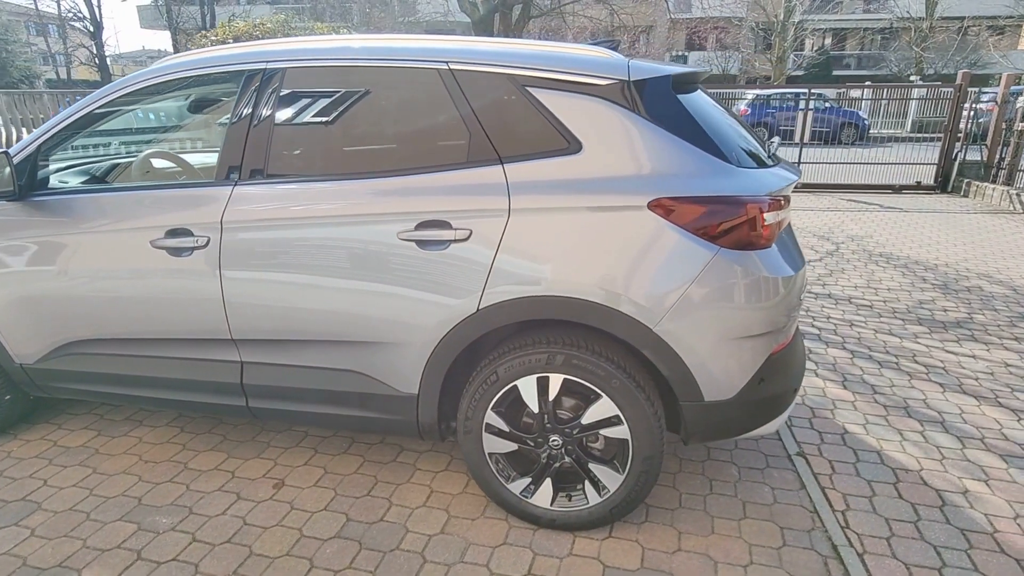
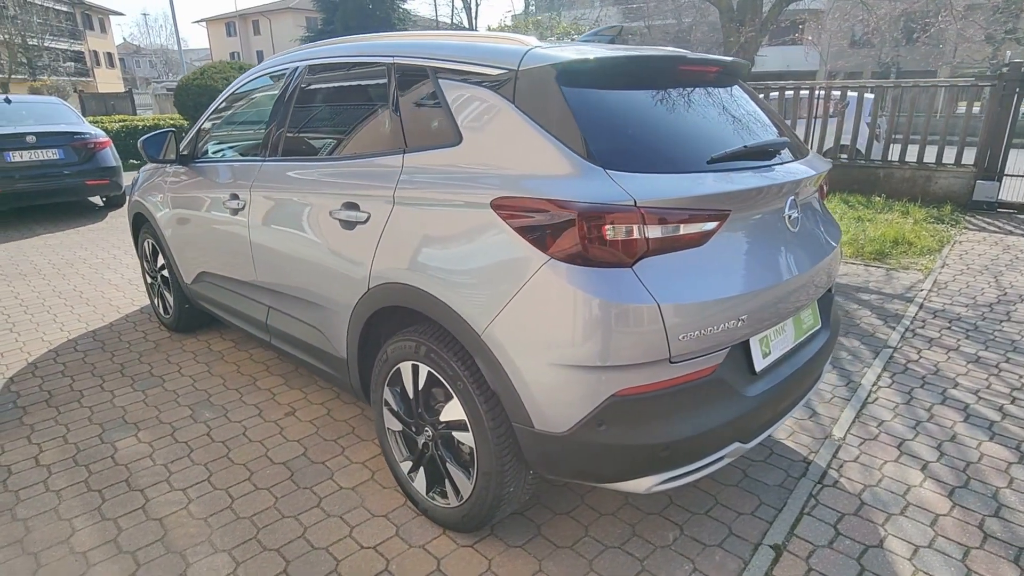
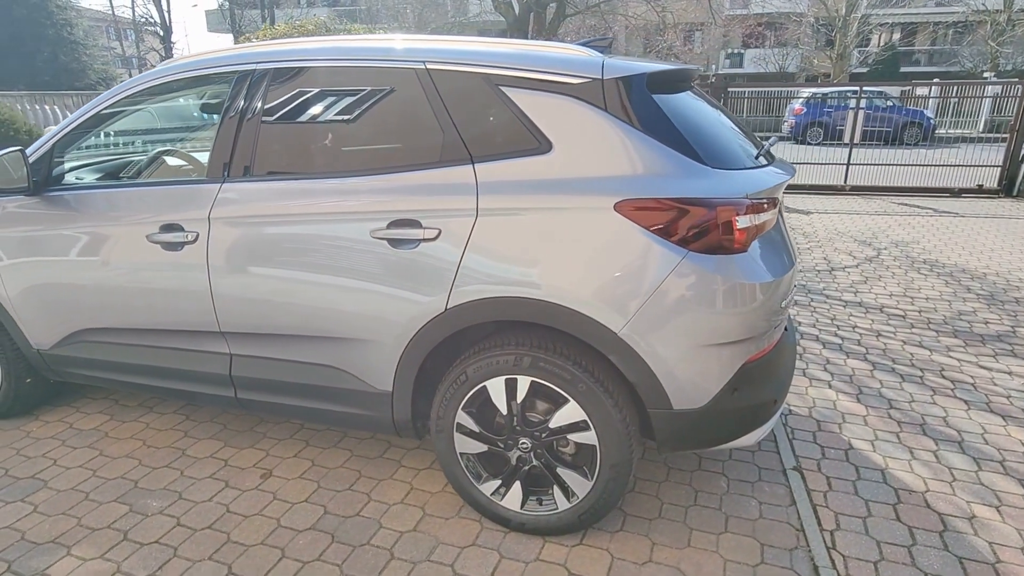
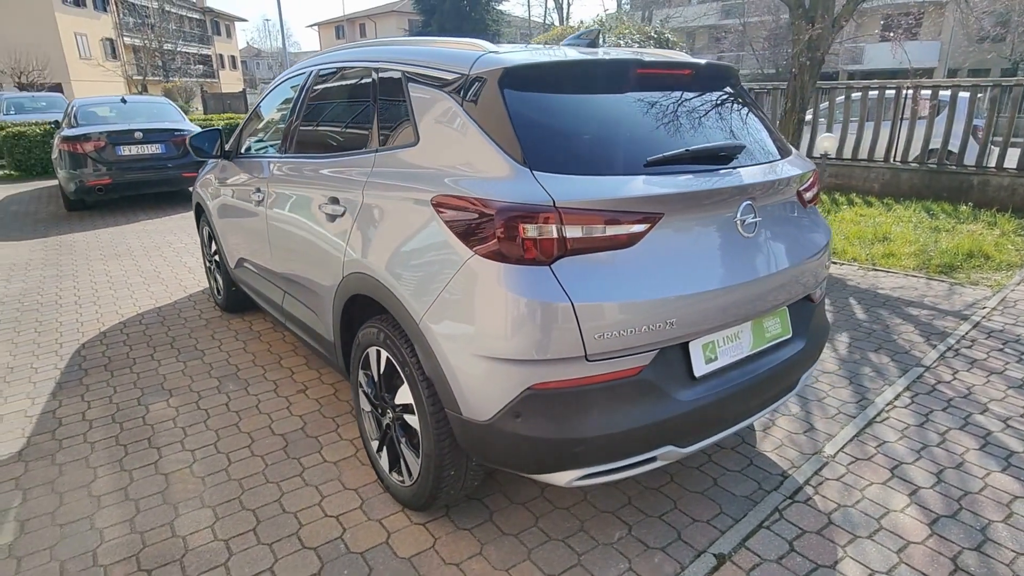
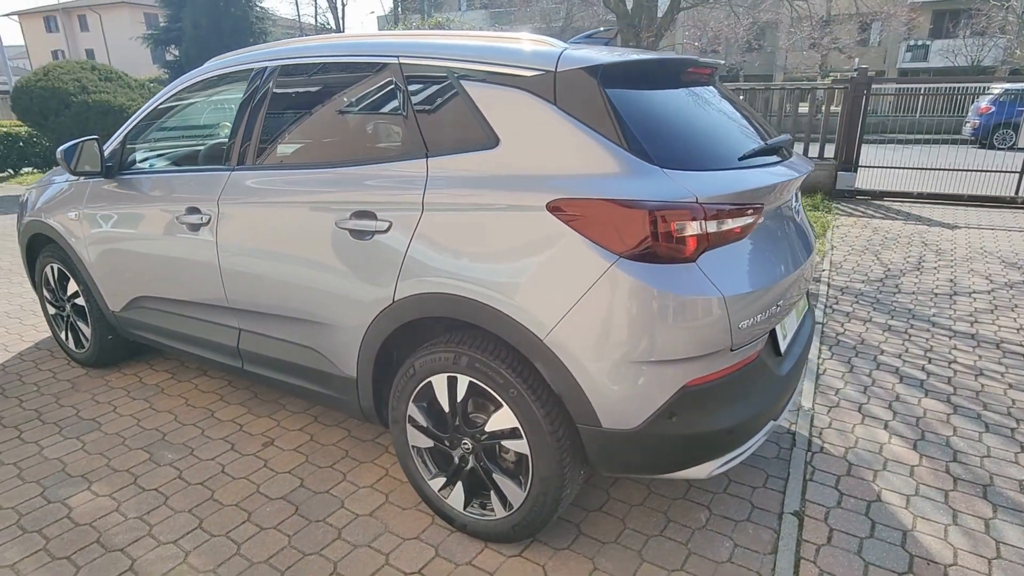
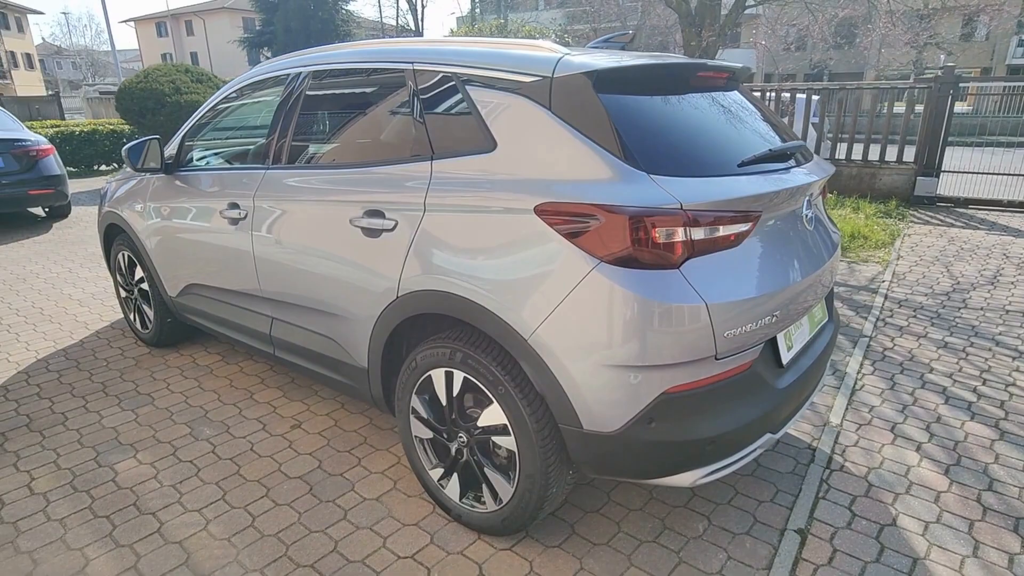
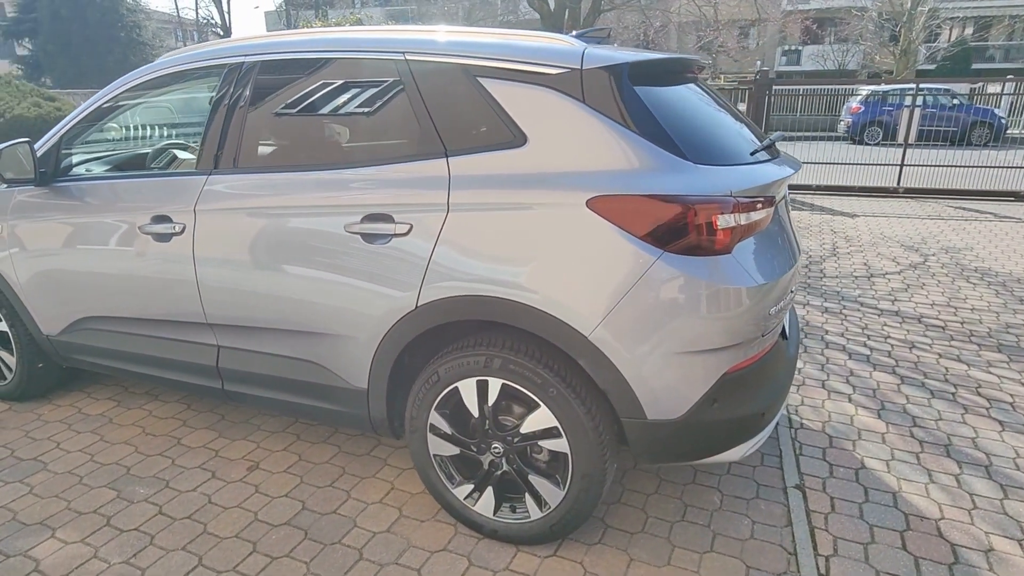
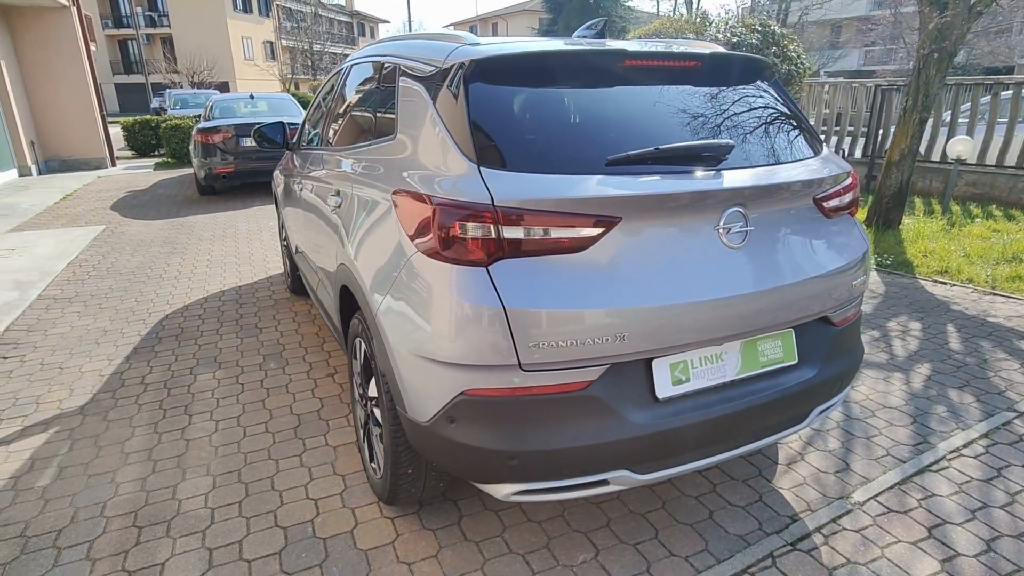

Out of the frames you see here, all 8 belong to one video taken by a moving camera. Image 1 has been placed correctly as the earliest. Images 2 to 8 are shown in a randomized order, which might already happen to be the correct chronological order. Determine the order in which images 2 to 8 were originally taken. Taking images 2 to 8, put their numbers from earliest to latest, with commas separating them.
3, 7, 5, 6, 2, 4, 8
